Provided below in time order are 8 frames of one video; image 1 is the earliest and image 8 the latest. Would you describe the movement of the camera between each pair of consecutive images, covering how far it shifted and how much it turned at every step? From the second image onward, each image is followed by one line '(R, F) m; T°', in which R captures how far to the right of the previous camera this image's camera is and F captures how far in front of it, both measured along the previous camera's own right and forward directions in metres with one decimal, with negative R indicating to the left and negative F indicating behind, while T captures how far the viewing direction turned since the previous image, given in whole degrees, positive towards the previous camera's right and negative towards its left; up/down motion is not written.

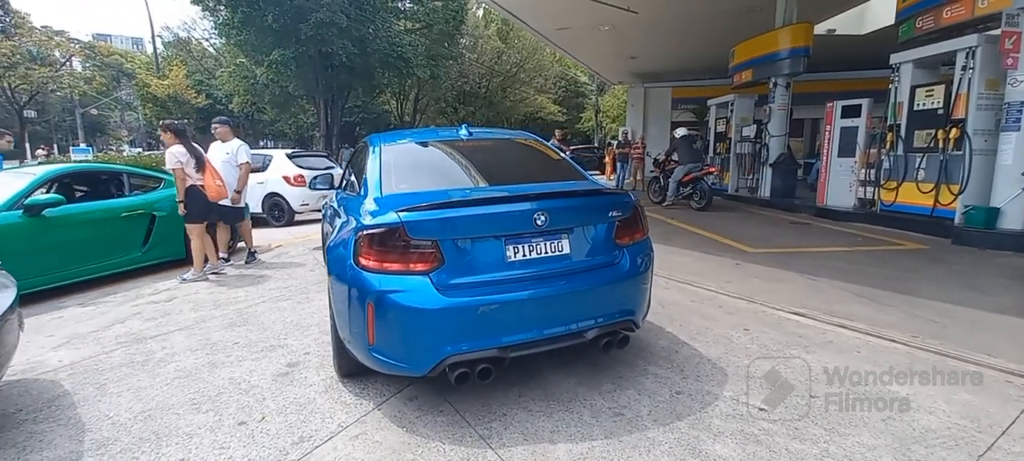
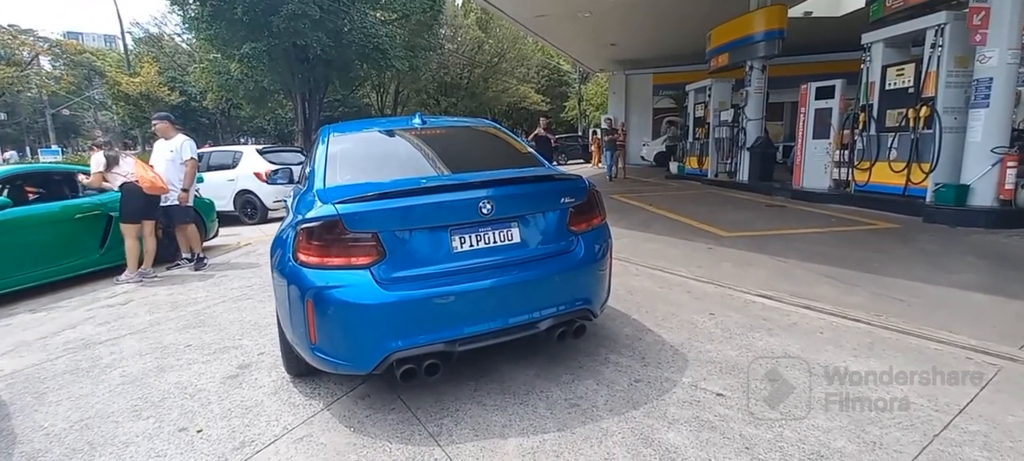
(+0.2, +0.1) m; +1°
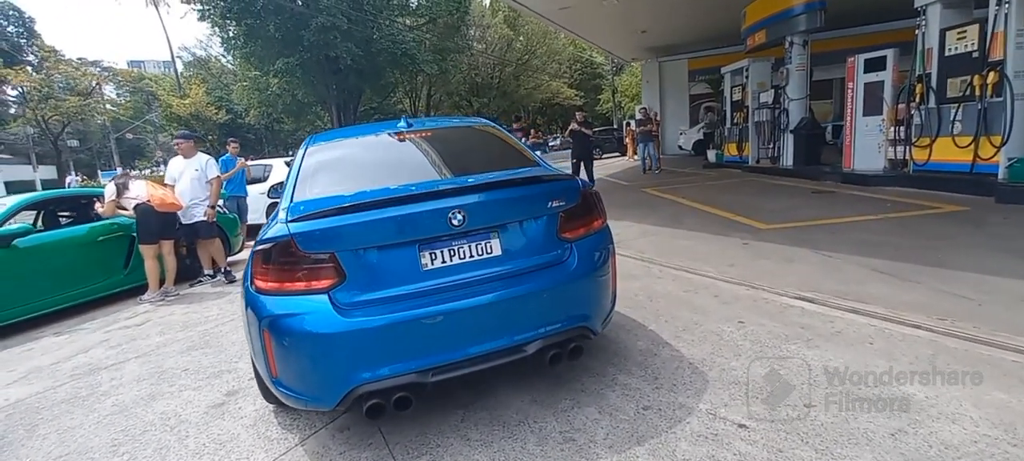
(+0.3, +0.3) m; -5°
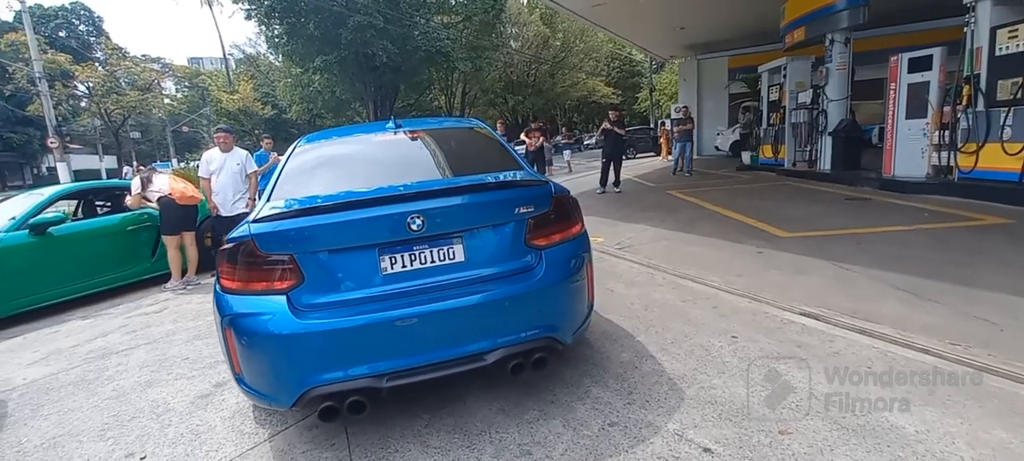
(+0.3, +0.1) m; -4°
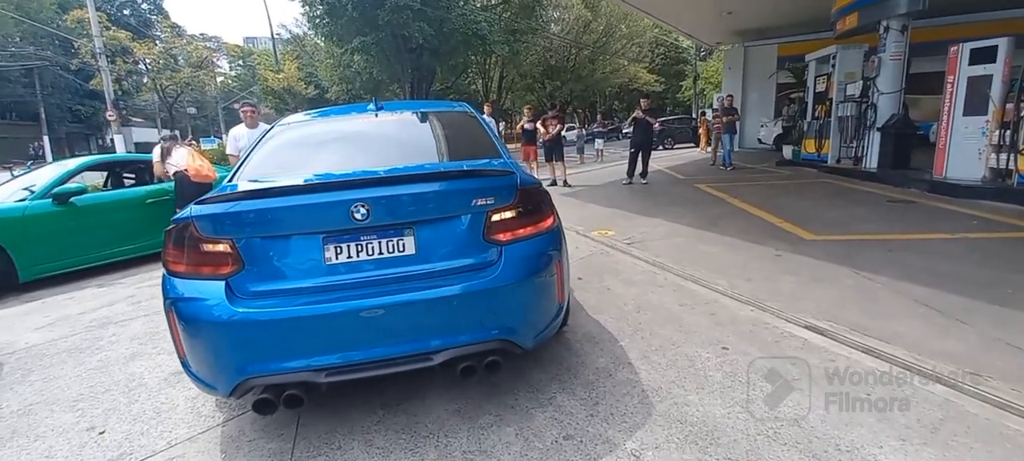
(+0.4, +0.2) m; -4°
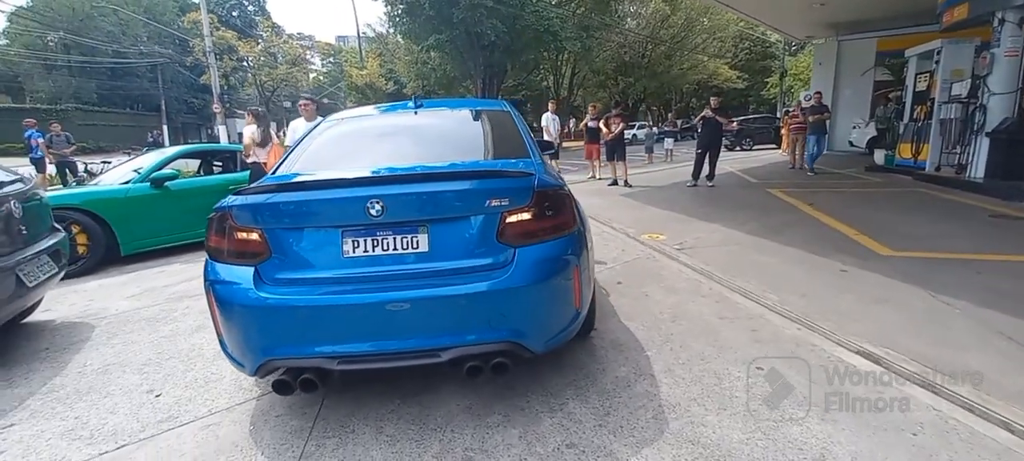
(+0.2, 0.0) m; -8°
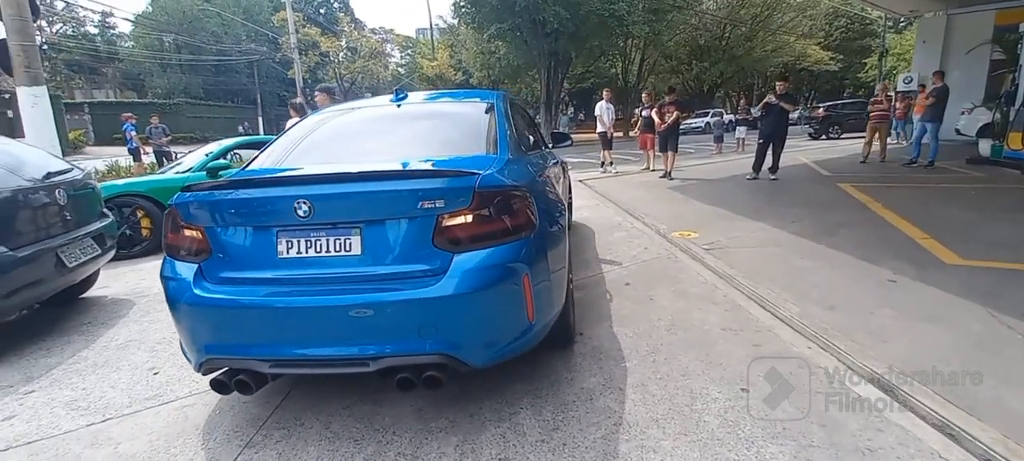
(+0.6, +0.2) m; -8°
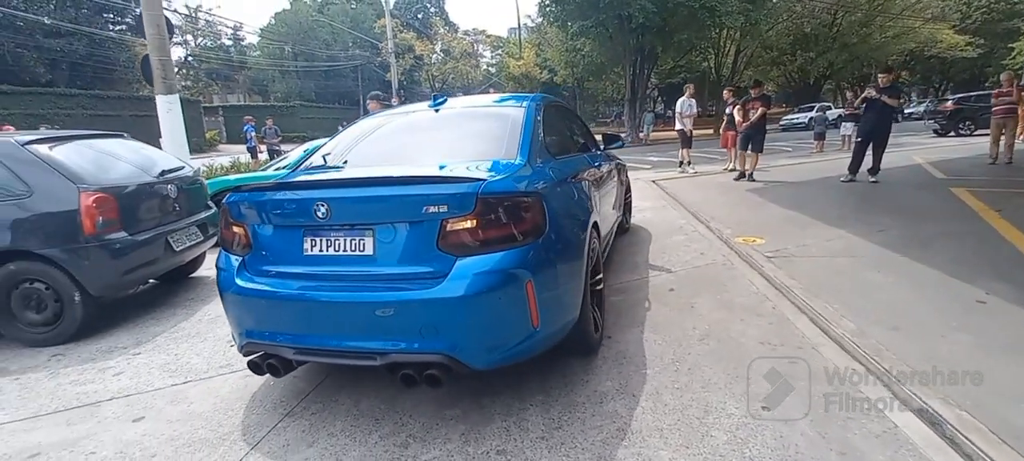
(+0.4, -0.1) m; -10°
